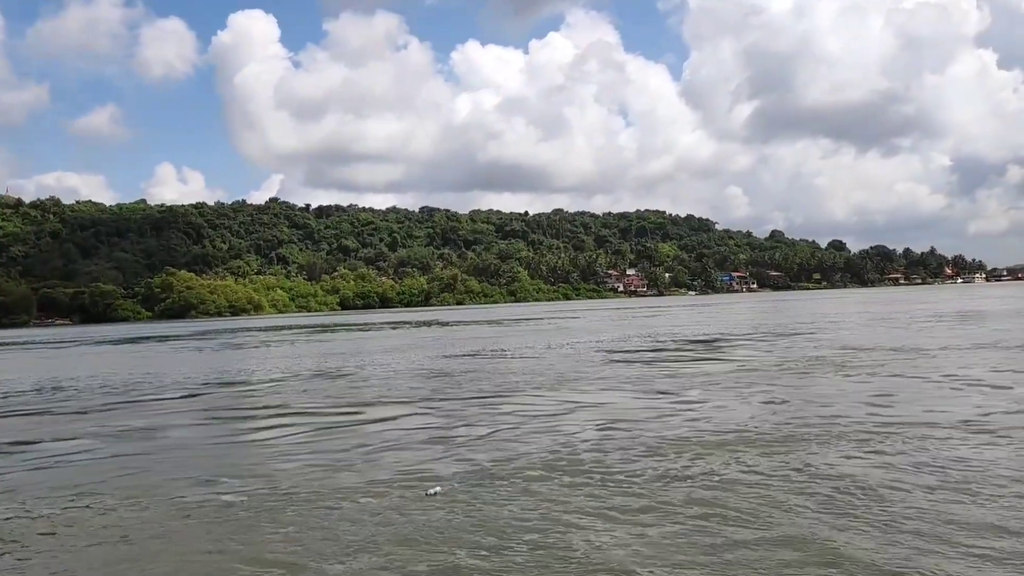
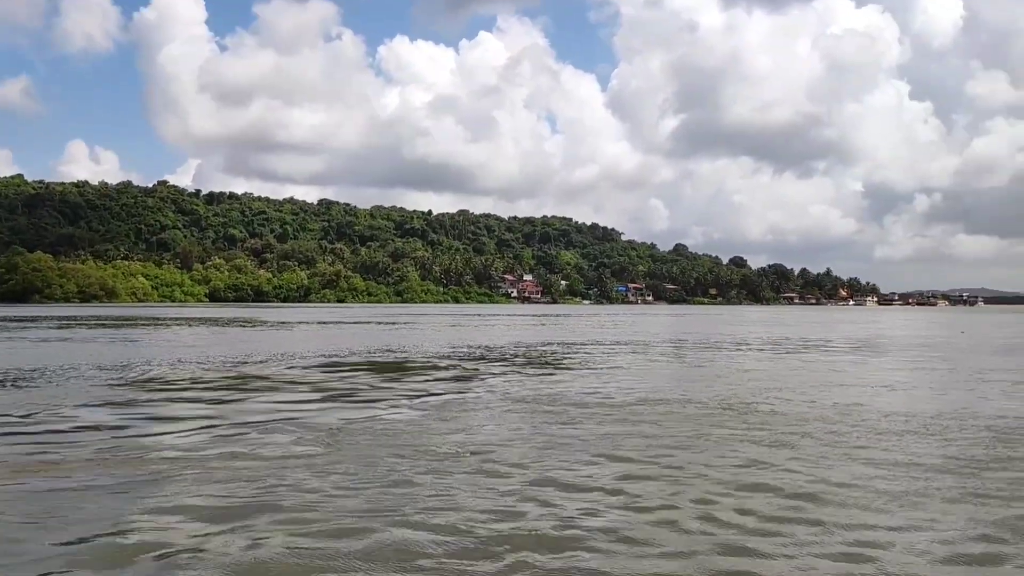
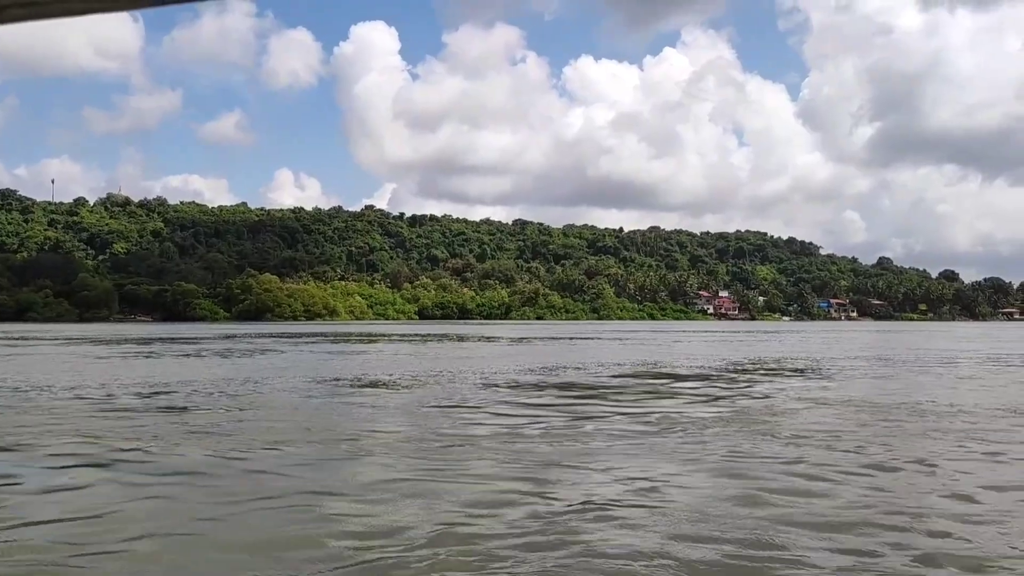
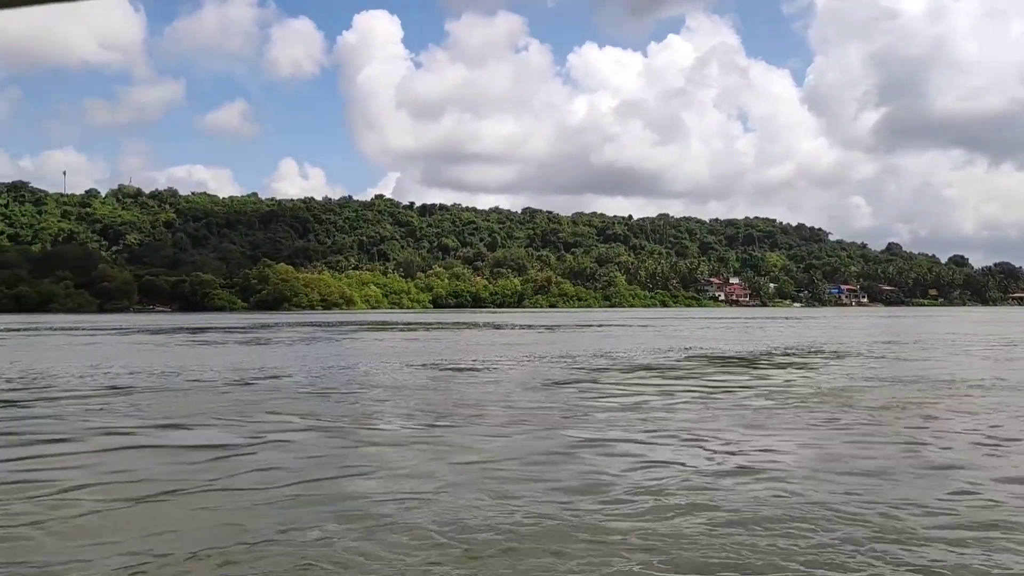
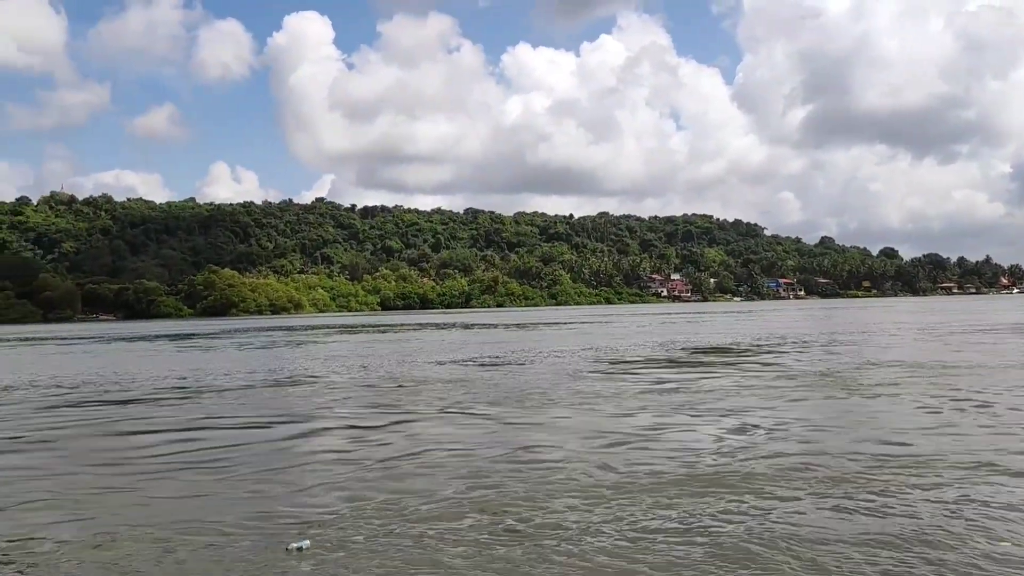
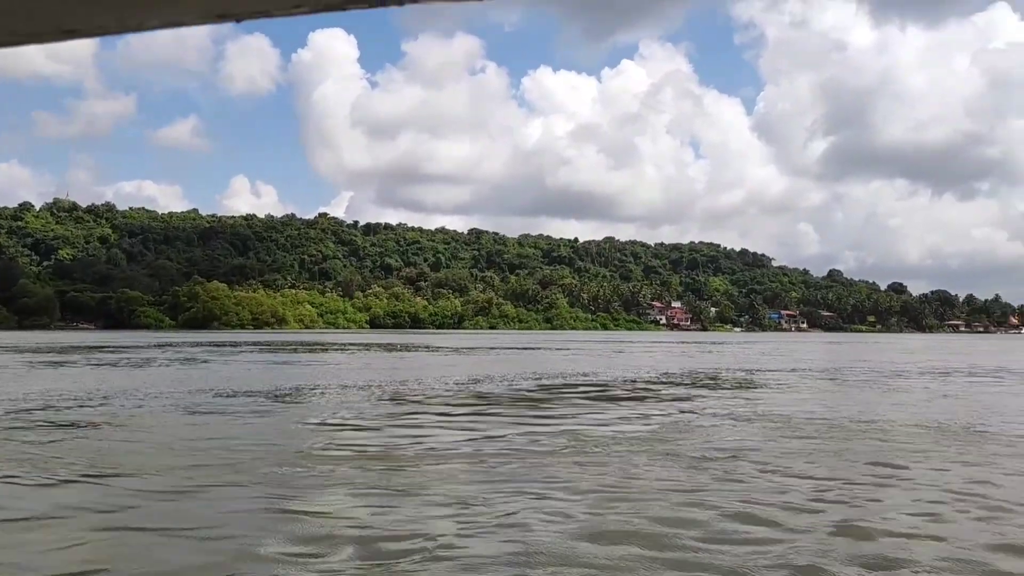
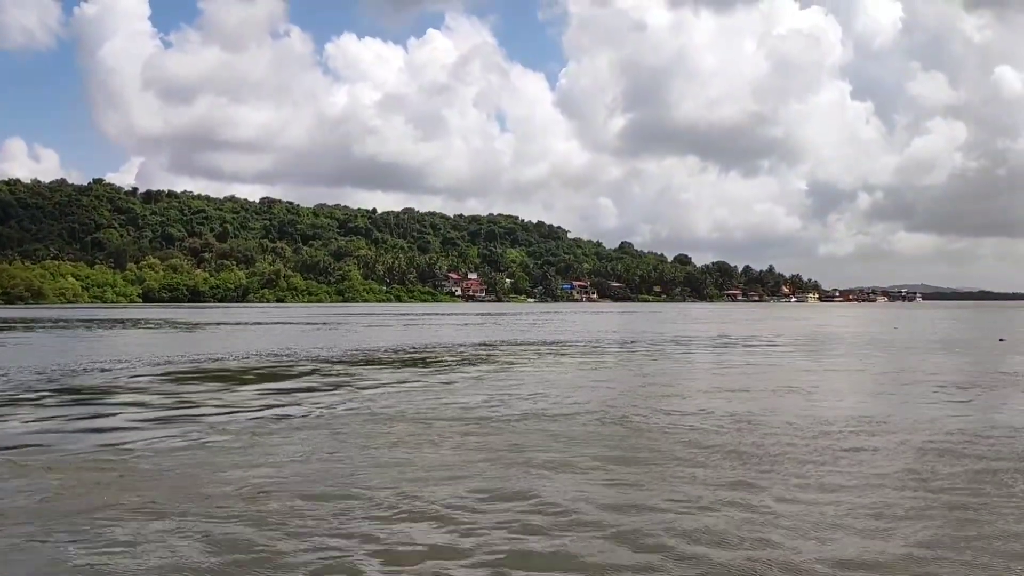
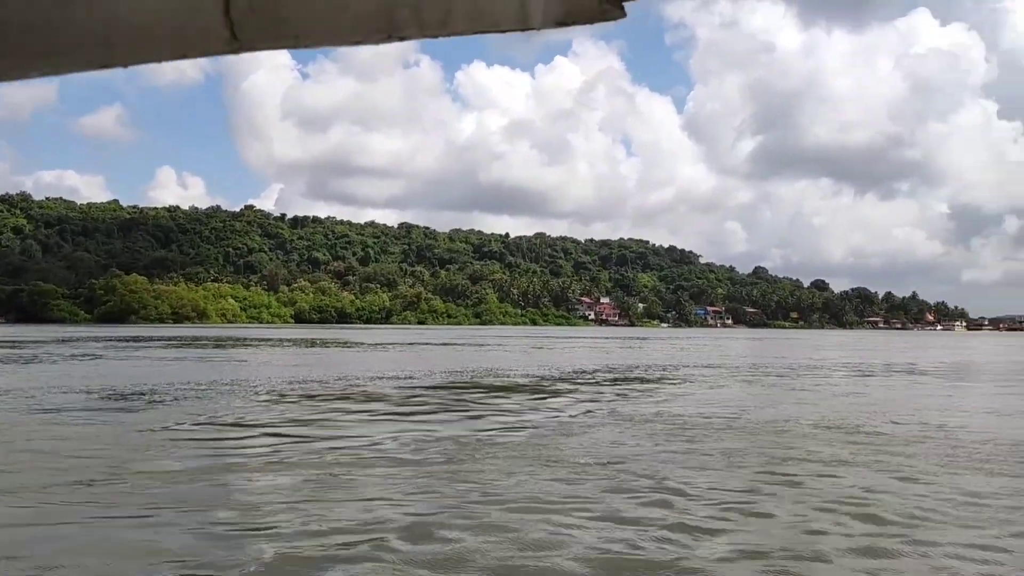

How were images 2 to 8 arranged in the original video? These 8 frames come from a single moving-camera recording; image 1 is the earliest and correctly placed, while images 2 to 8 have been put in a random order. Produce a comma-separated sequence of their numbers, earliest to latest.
5, 4, 3, 6, 8, 2, 7
